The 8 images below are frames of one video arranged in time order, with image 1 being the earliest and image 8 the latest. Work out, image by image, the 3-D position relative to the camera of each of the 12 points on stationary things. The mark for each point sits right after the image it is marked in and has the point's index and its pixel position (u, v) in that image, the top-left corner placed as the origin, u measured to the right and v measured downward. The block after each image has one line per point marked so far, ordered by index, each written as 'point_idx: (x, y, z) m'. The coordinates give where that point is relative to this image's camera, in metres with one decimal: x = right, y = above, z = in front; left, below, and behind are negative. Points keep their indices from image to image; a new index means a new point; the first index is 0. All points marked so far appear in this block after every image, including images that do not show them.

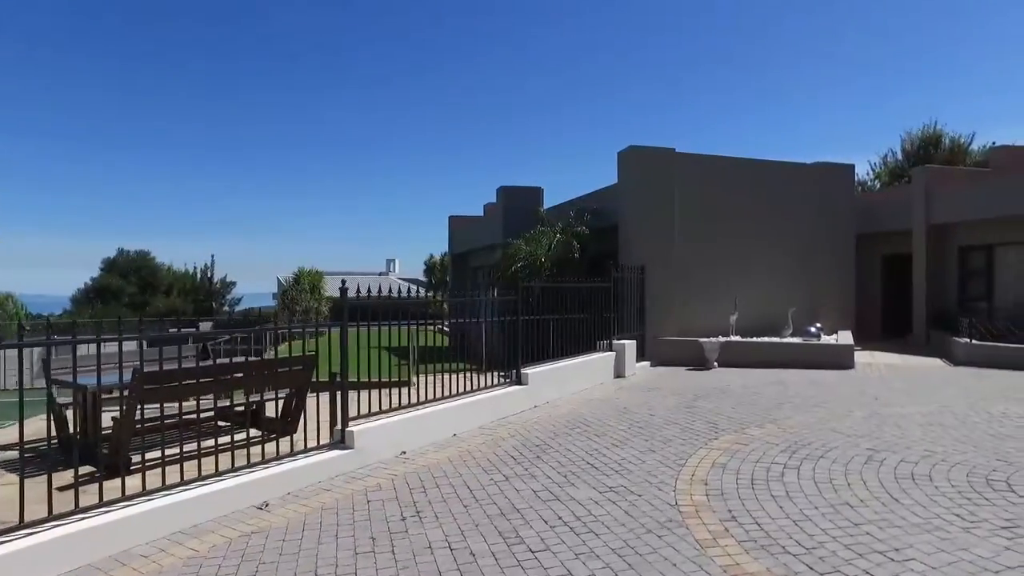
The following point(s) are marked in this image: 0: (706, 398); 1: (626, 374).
0: (+2.9, -1.7, +9.7) m
1: (+2.2, -1.7, +12.5) m
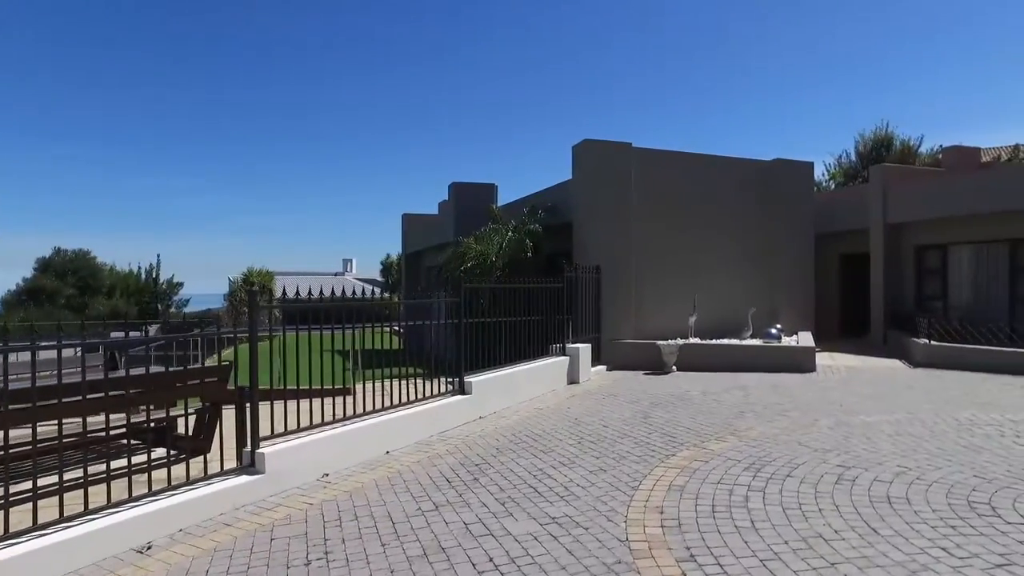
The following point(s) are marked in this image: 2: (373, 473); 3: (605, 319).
0: (+2.1, -1.7, +9.1) m
1: (+1.2, -1.7, +11.8) m
2: (-1.4, -1.9, +6.6) m
3: (+1.9, -0.6, +13.3) m
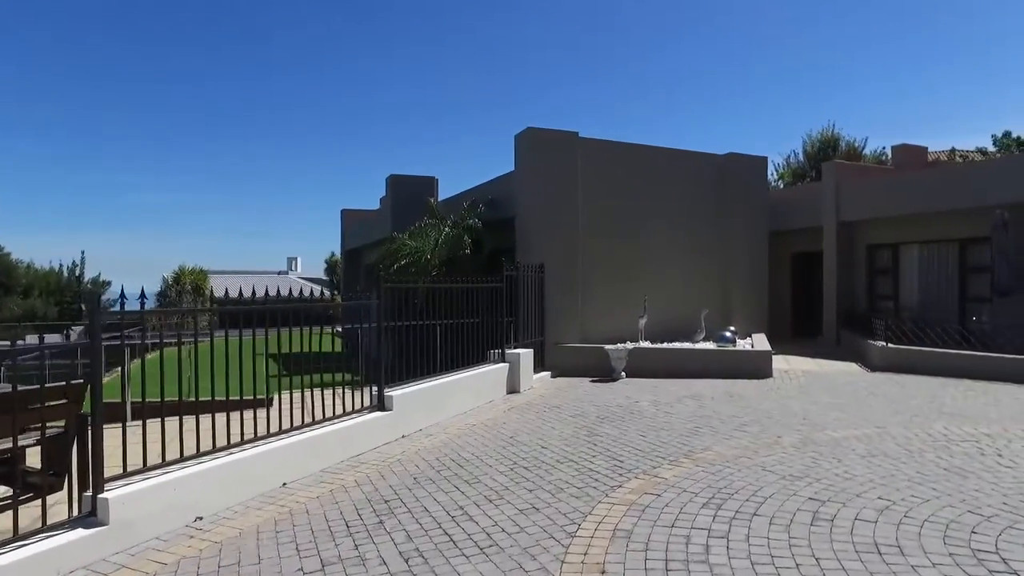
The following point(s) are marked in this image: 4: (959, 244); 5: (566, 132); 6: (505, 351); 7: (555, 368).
0: (+1.2, -1.7, +8.2) m
1: (+0.1, -1.7, +10.8) m
2: (-2.1, -1.9, +5.4) m
3: (+0.7, -0.6, +12.3) m
4: (+9.5, +0.9, +13.8) m
5: (+1.0, +3.0, +12.6) m
6: (-0.1, -1.1, +10.9) m
7: (+0.8, -1.5, +12.2) m
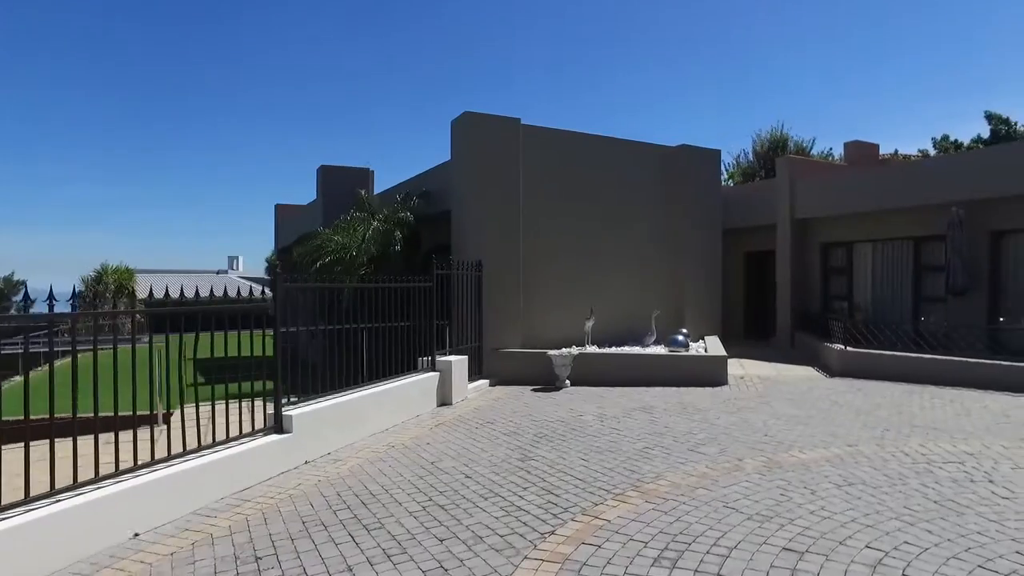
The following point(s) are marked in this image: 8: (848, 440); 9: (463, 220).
0: (+0.4, -1.7, +7.1) m
1: (-0.9, -1.7, +9.7) m
2: (-2.7, -1.9, +4.1) m
3: (-0.4, -0.6, +11.3) m
4: (+8.3, +0.9, +13.3) m
5: (-0.1, +3.0, +11.6) m
6: (-1.1, -1.0, +9.8) m
7: (-0.3, -1.5, +11.1) m
8: (+3.3, -1.5, +6.4) m
9: (-0.8, +1.2, +11.4) m
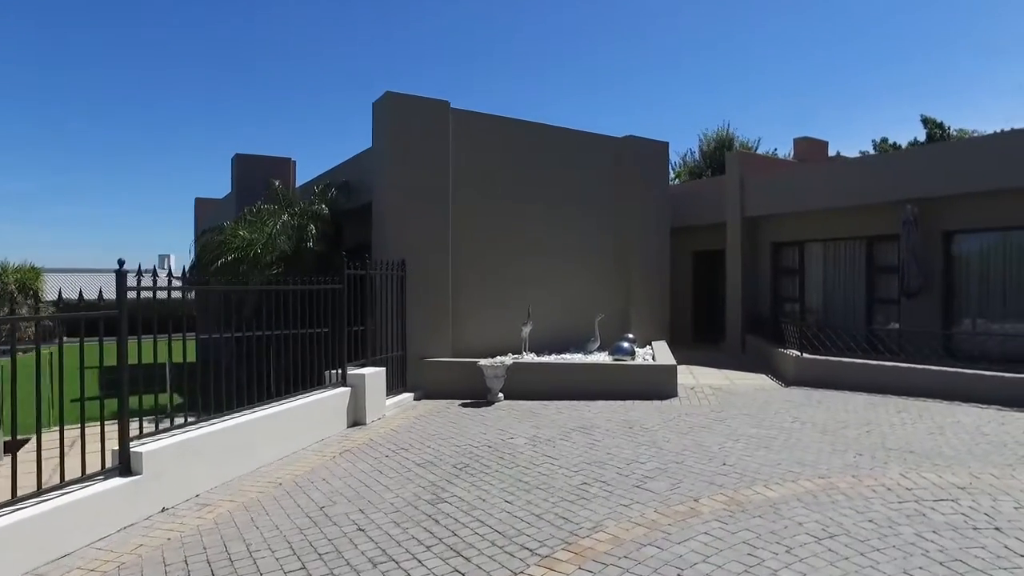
0: (-0.4, -1.7, +6.0) m
1: (-1.9, -1.7, +8.4) m
2: (-3.3, -1.9, +2.7) m
3: (-1.6, -0.7, +10.0) m
4: (+7.0, +0.9, +12.8) m
5: (-1.2, +3.0, +10.3) m
6: (-2.1, -1.1, +8.5) m
7: (-1.4, -1.6, +9.9) m
8: (+2.6, -1.5, +5.4) m
9: (-2.0, +1.2, +10.1) m
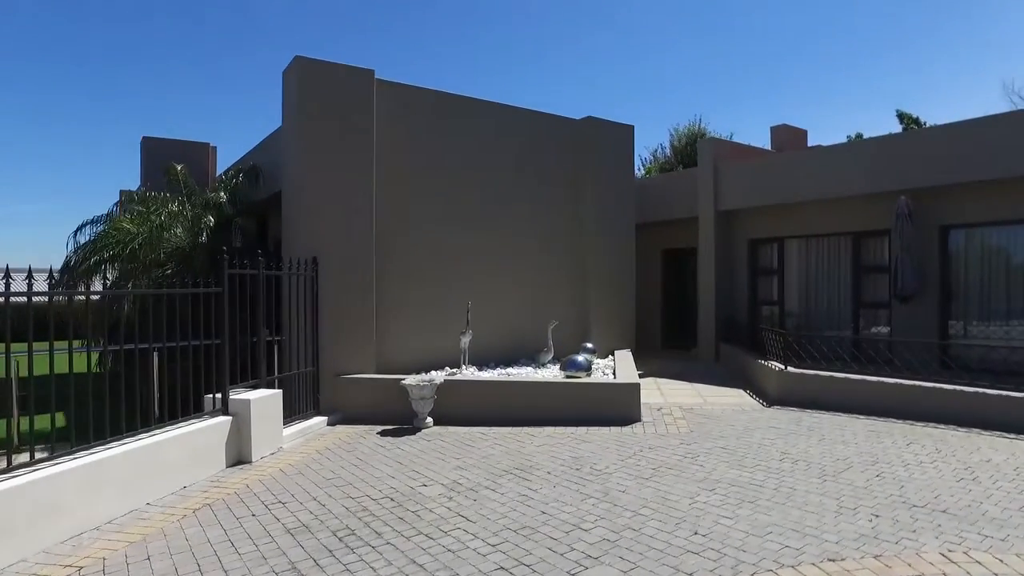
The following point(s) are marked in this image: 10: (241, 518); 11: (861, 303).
0: (-1.1, -1.7, +4.3) m
1: (-2.6, -1.7, +6.7) m
2: (-3.8, -1.9, +1.0) m
3: (-2.4, -0.7, +8.3) m
4: (+6.0, +0.9, +11.4) m
5: (-2.1, +2.9, +8.7) m
6: (-2.9, -1.1, +6.8) m
7: (-2.3, -1.6, +8.2) m
8: (+1.9, -1.5, +3.9) m
9: (-2.8, +1.1, +8.4) m
10: (-2.1, -1.8, +5.1) m
11: (+6.2, -0.3, +11.4) m
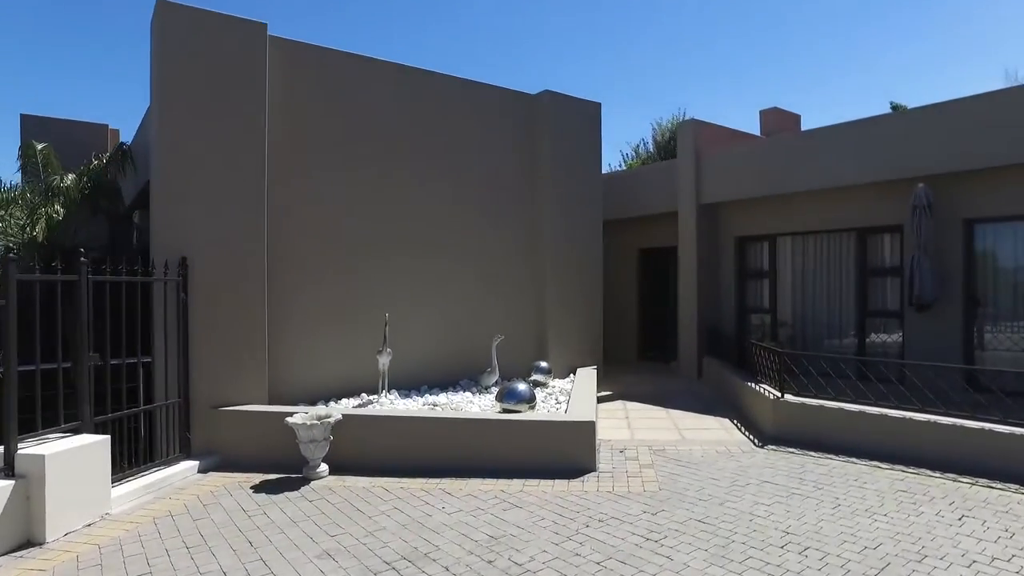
0: (-1.8, -1.8, +2.5) m
1: (-3.4, -1.8, +4.9) m
2: (-4.5, -2.0, -0.9) m
3: (-3.2, -0.8, +6.5) m
4: (+5.2, +0.8, +9.7) m
5: (-2.9, +2.8, +6.9) m
6: (-3.6, -1.2, +4.9) m
7: (-3.0, -1.7, +6.4) m
8: (+1.2, -1.6, +2.2) m
9: (-3.6, +1.0, +6.6) m
10: (-2.8, -1.8, +3.3) m
11: (+5.3, -0.3, +9.7) m
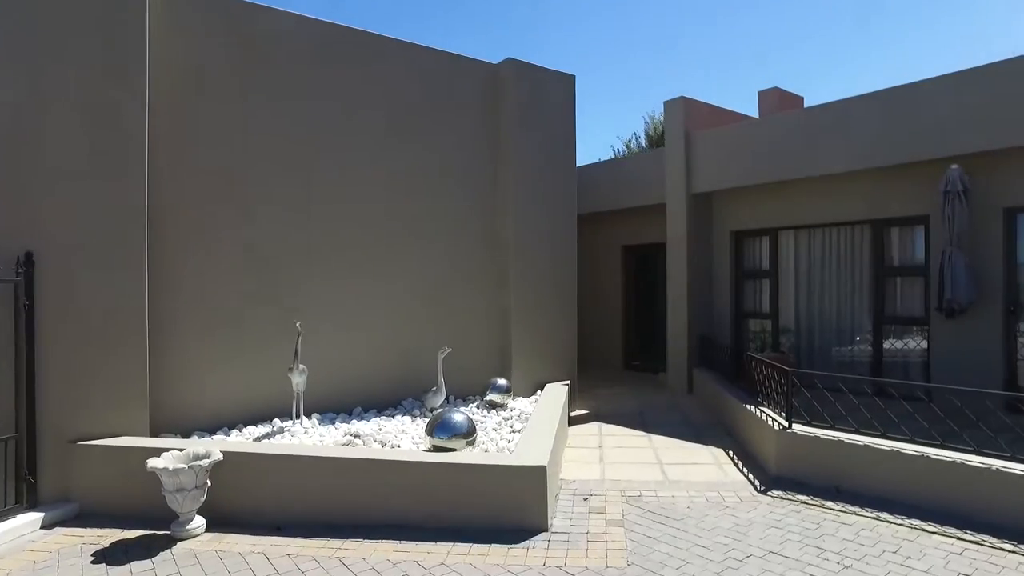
0: (-2.2, -1.8, +1.1) m
1: (-3.9, -1.8, +3.5) m
2: (-4.9, -2.0, -2.3) m
3: (-3.7, -0.8, +5.1) m
4: (+4.7, +0.8, +8.4) m
5: (-3.4, +2.8, +5.5) m
6: (-4.1, -1.2, +3.5) m
7: (-3.5, -1.7, +5.0) m
8: (+0.7, -1.6, +0.8) m
9: (-4.1, +1.0, +5.2) m
10: (-3.3, -1.8, +1.9) m
11: (+4.8, -0.4, +8.4) m
